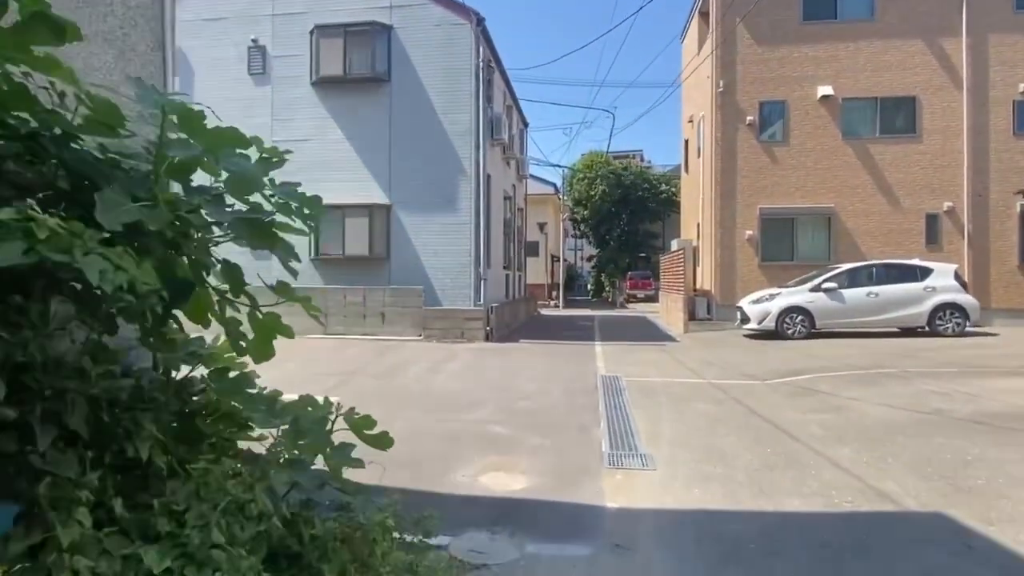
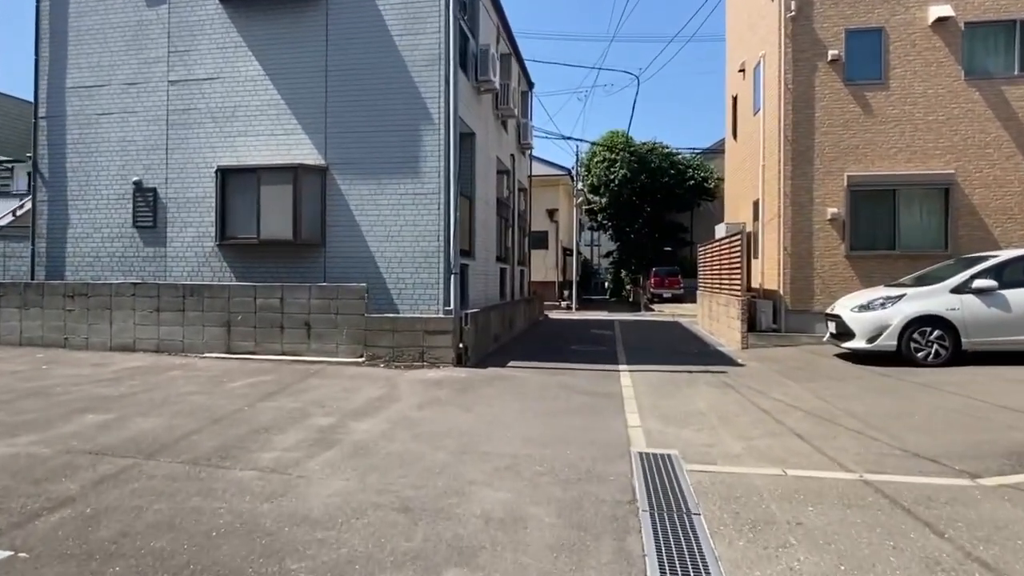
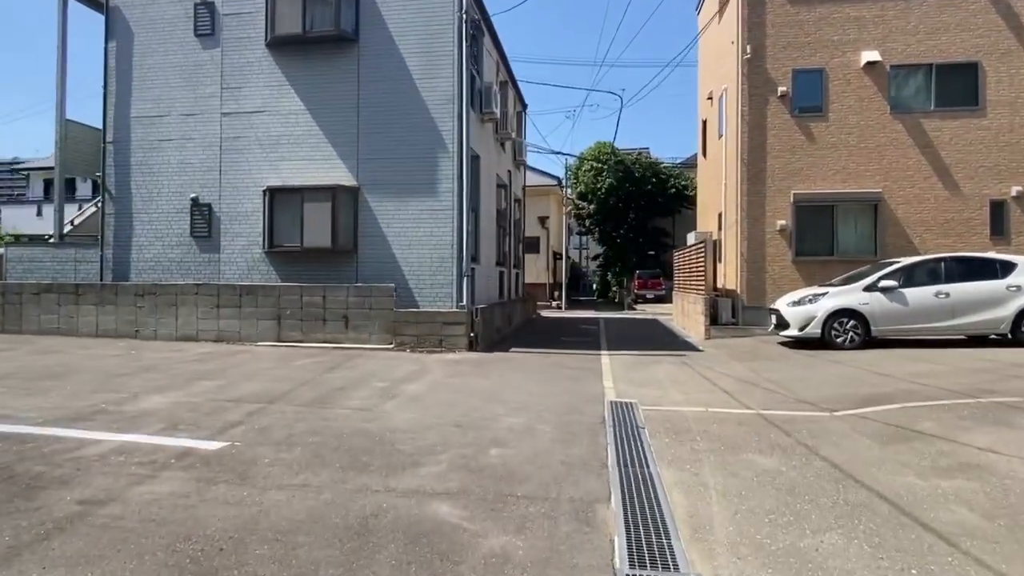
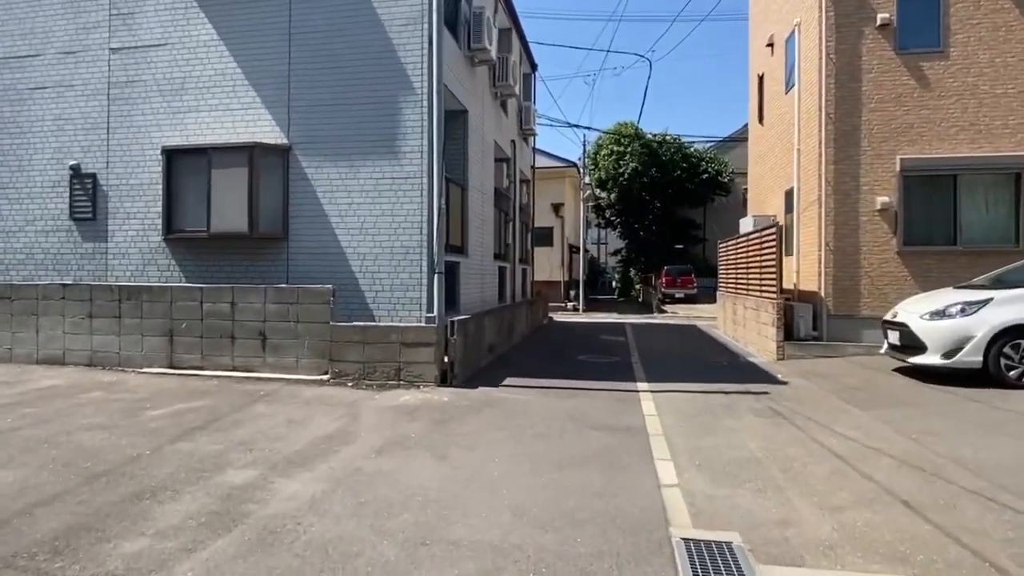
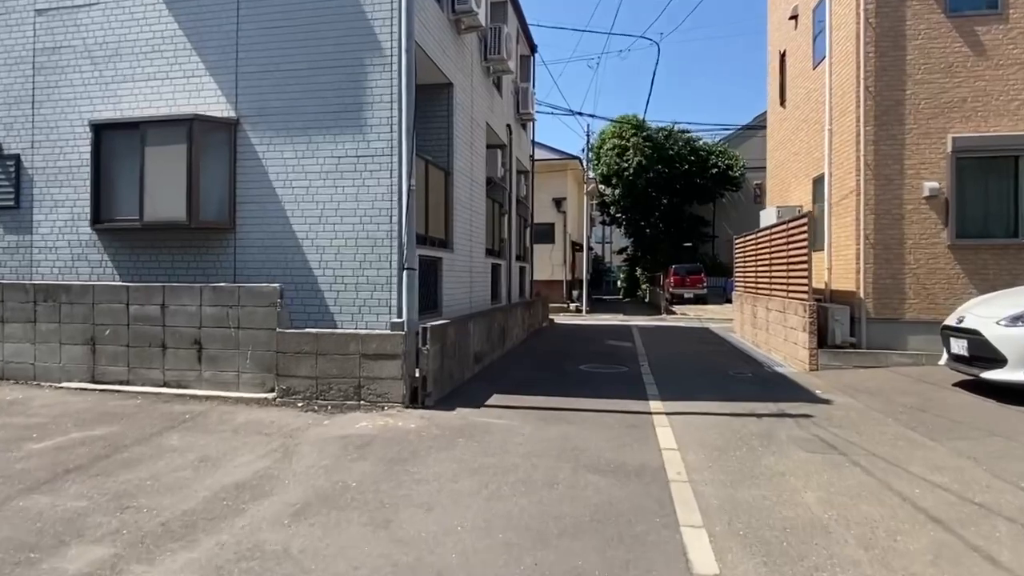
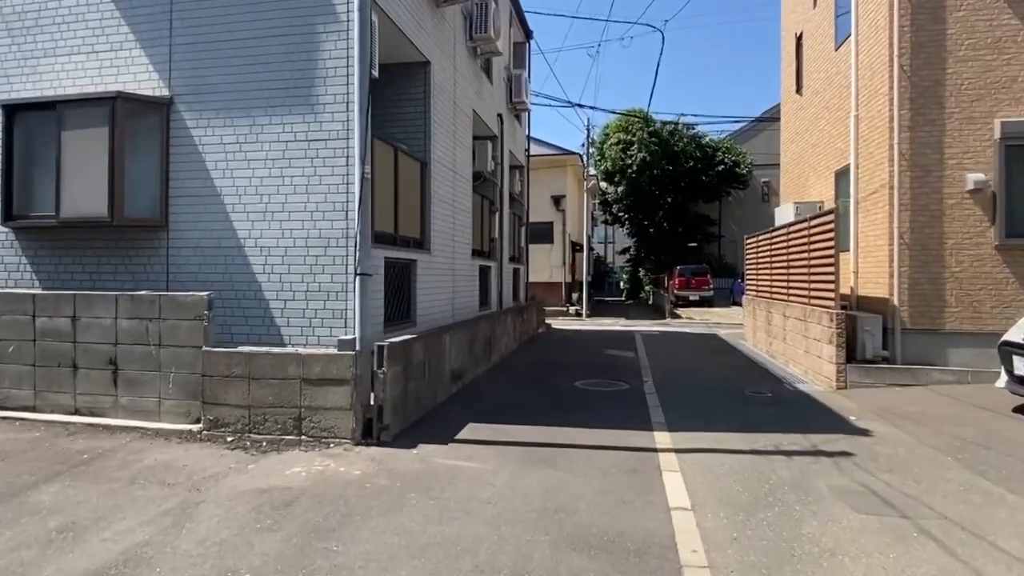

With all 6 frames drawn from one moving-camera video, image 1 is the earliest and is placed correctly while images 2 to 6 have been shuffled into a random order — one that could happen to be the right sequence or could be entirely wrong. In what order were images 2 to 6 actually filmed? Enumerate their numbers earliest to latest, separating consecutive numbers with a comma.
3, 2, 4, 5, 6
